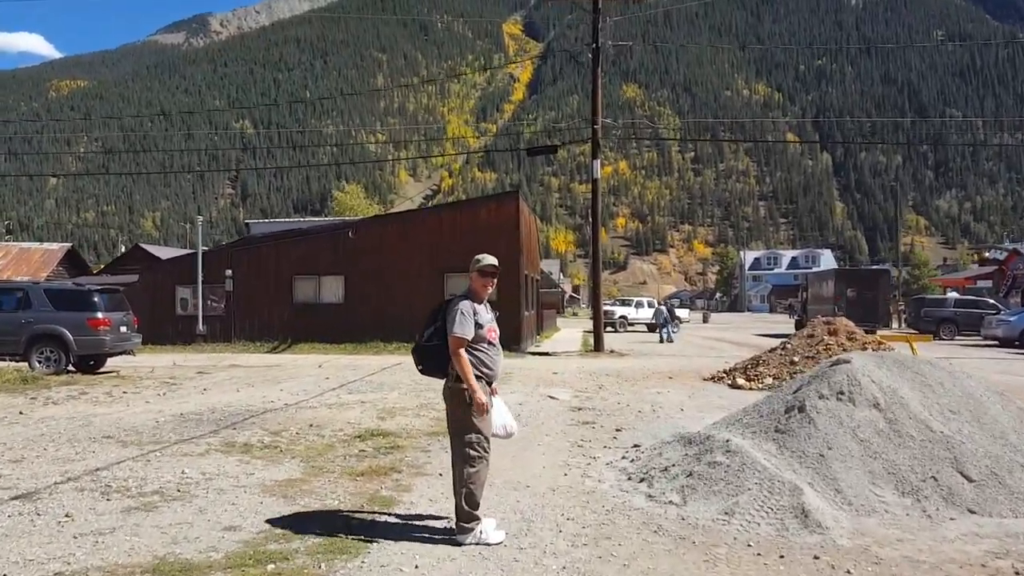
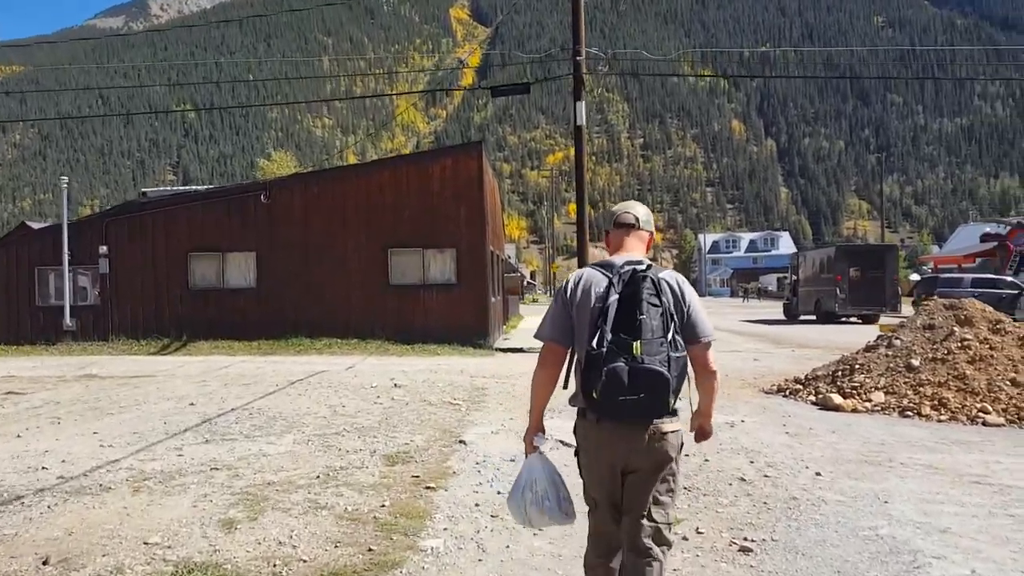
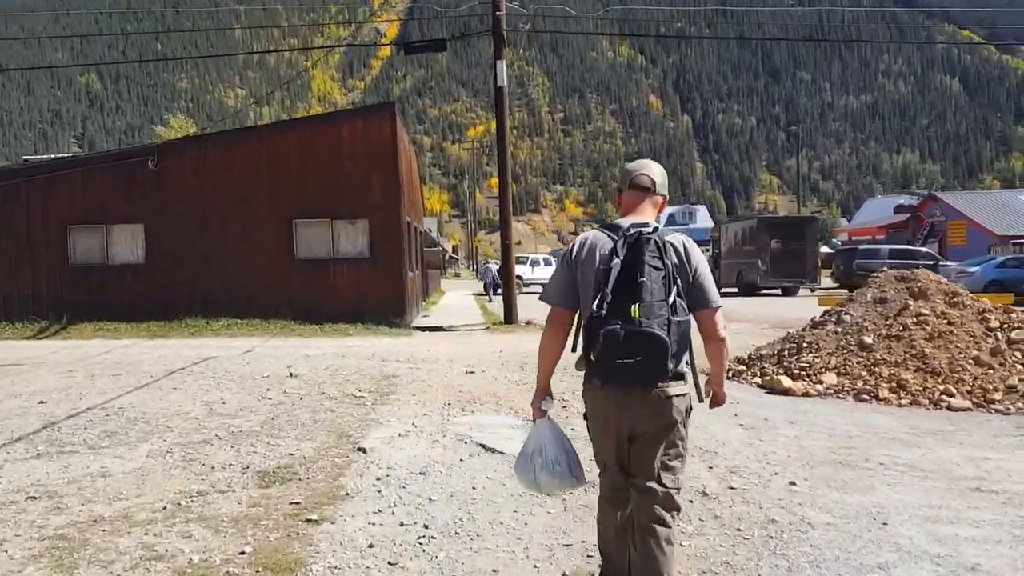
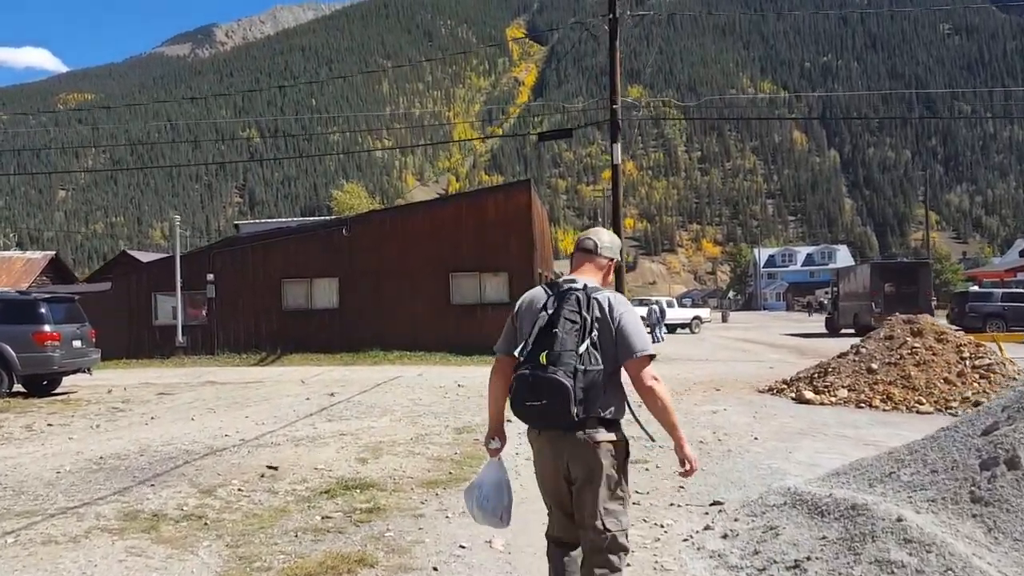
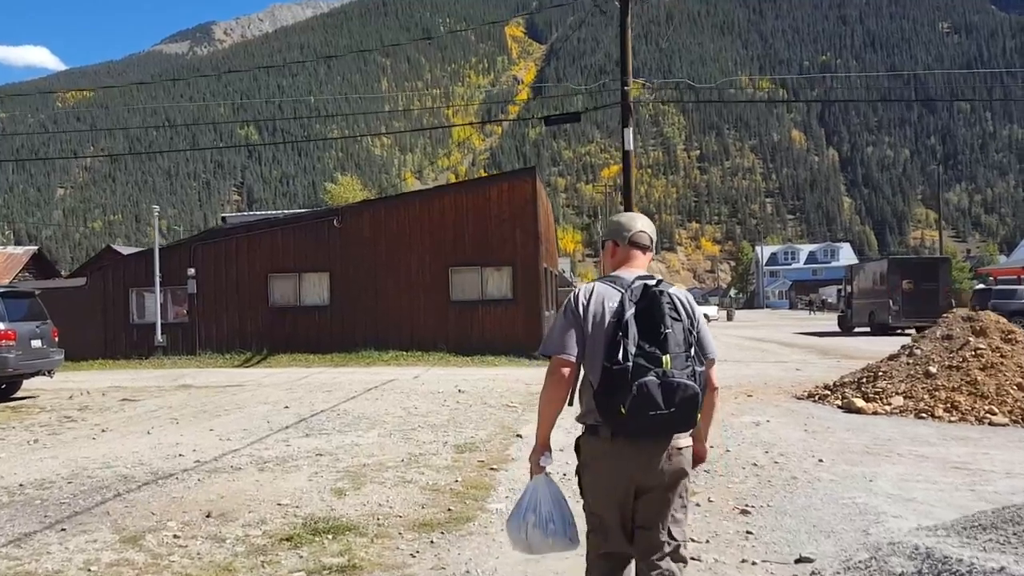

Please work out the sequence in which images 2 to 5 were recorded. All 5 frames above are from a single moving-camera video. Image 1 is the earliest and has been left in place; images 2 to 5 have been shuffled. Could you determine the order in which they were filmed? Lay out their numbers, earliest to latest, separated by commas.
4, 5, 2, 3
